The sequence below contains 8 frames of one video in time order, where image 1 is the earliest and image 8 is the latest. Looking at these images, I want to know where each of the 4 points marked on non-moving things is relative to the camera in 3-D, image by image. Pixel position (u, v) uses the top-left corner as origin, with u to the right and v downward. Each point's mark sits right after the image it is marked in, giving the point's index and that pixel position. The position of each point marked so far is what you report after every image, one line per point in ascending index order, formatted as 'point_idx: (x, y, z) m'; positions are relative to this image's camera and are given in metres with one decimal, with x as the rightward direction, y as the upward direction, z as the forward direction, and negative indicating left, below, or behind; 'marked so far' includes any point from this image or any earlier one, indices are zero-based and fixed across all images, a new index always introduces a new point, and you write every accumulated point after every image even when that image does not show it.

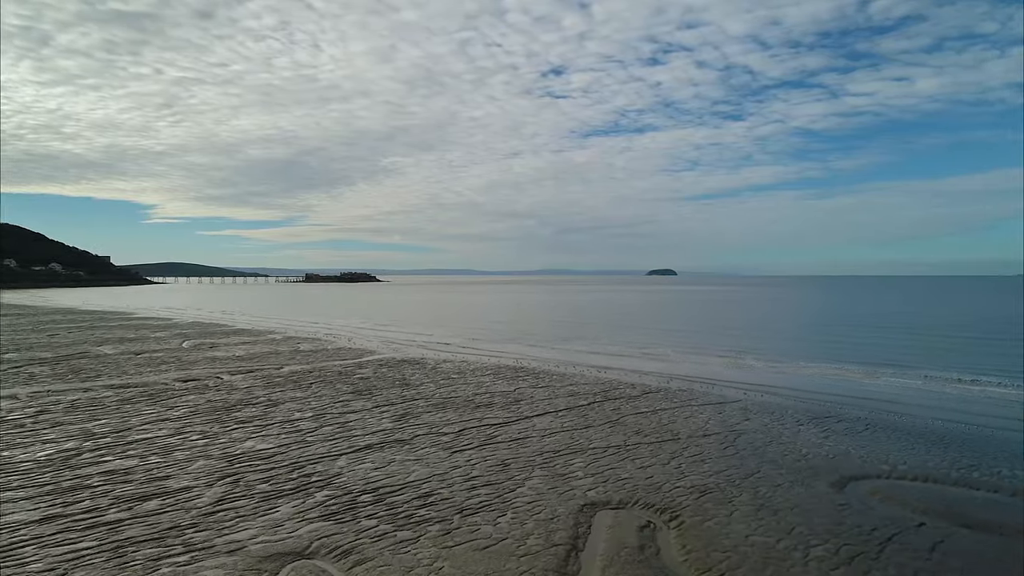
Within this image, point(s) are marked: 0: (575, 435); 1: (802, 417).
0: (+1.4, -3.3, +12.8) m
1: (+7.3, -3.3, +14.6) m
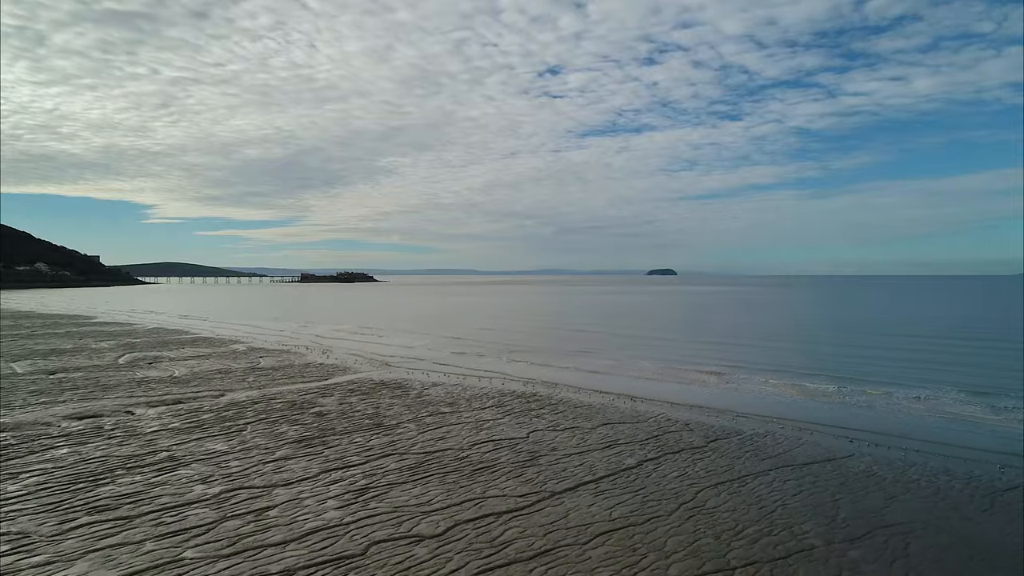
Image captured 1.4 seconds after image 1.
0: (+1.7, -3.4, +7.7) m
1: (+7.6, -3.4, +9.5) m
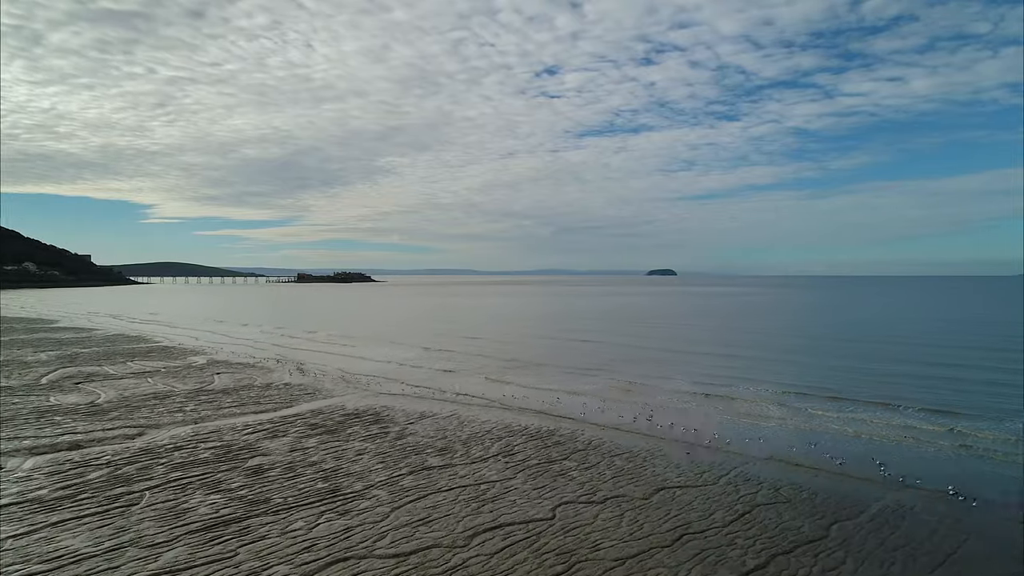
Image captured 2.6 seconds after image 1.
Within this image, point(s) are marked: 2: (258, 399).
0: (+2.0, -3.5, +3.5) m
1: (+7.9, -3.5, +5.3) m
2: (-7.8, -3.4, +17.8) m
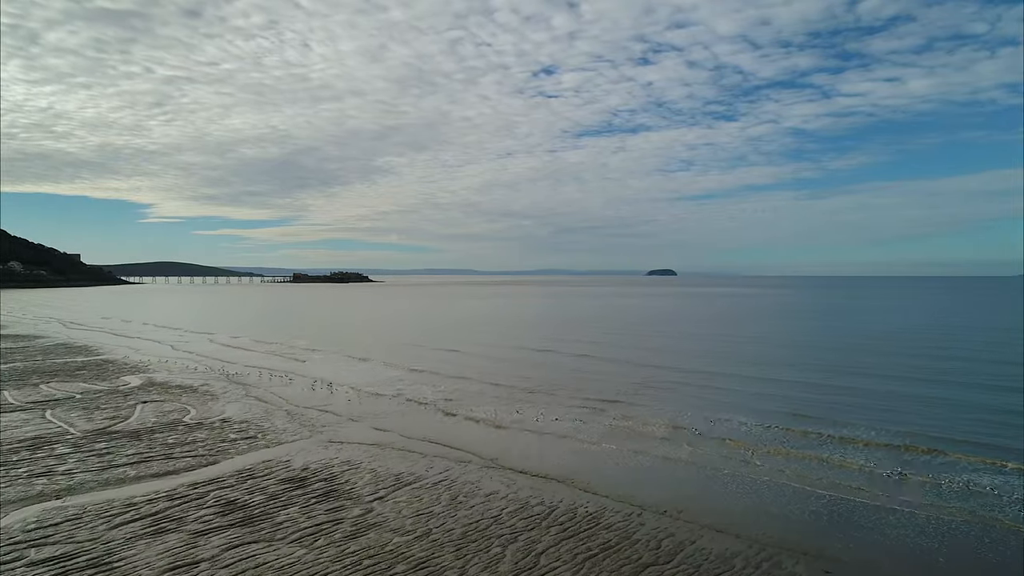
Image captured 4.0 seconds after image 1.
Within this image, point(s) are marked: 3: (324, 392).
0: (+2.3, -3.7, -1.3) m
1: (+8.2, -3.7, +0.6) m
2: (-7.6, -3.5, +13.0) m
3: (-5.7, -3.1, +17.6) m
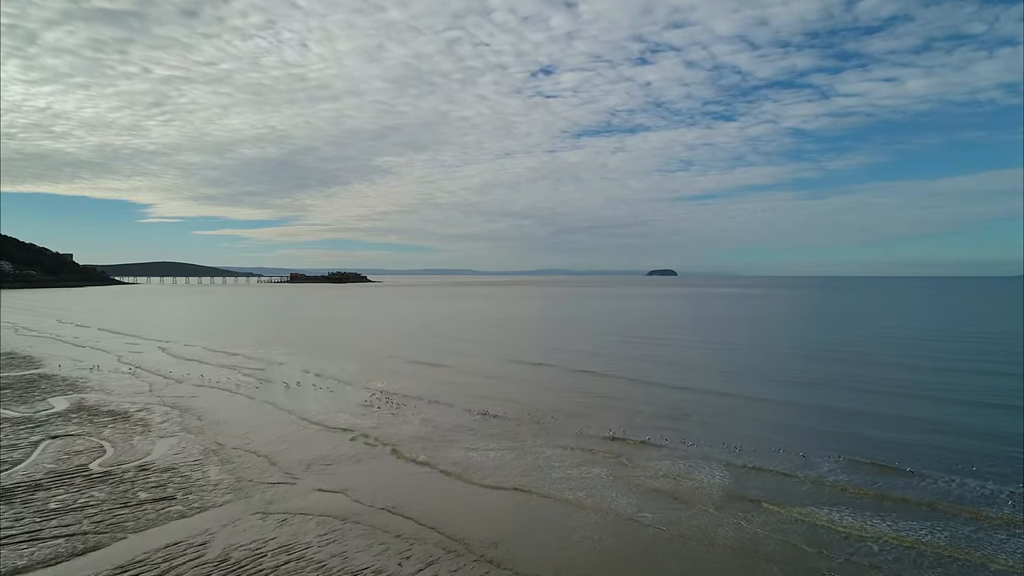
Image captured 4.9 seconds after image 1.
0: (+2.5, -3.8, -4.9) m
1: (+8.4, -3.8, -3.0) m
2: (-7.4, -3.6, +9.3) m
3: (-5.5, -3.2, +13.9) m
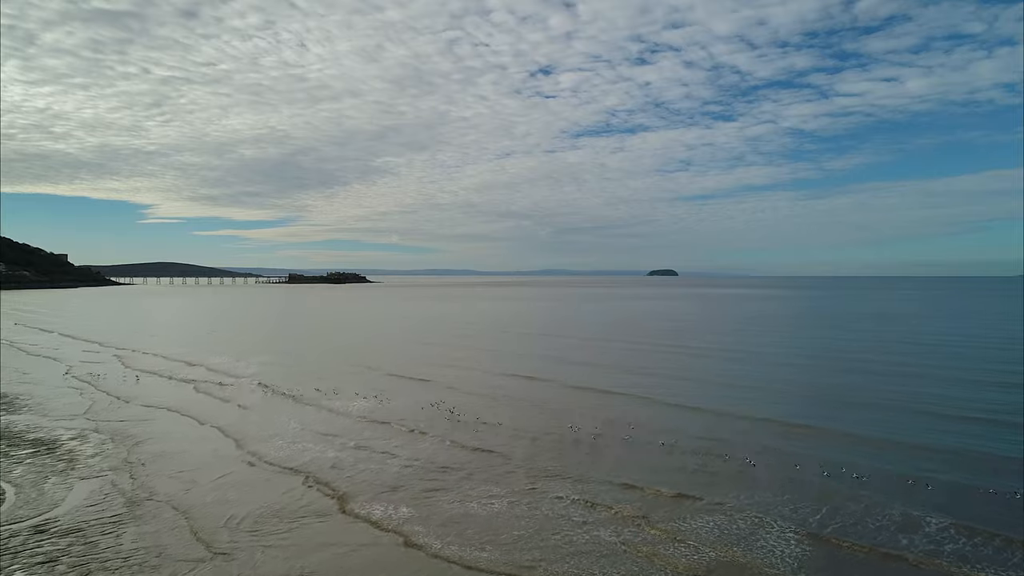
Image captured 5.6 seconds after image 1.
0: (+2.8, -3.8, -7.7) m
1: (+8.6, -3.8, -5.8) m
2: (-7.2, -3.7, +6.5) m
3: (-5.3, -3.3, +11.1) m
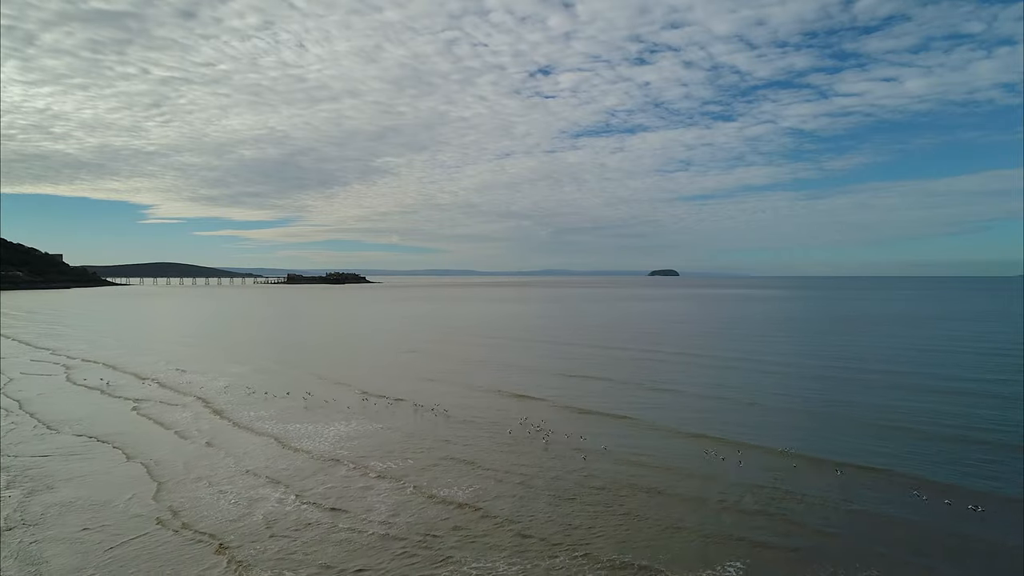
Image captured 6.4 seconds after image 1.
0: (+2.9, -3.9, -10.5) m
1: (+8.8, -3.9, -8.6) m
2: (-7.0, -3.8, +3.7) m
3: (-5.2, -3.4, +8.3) m
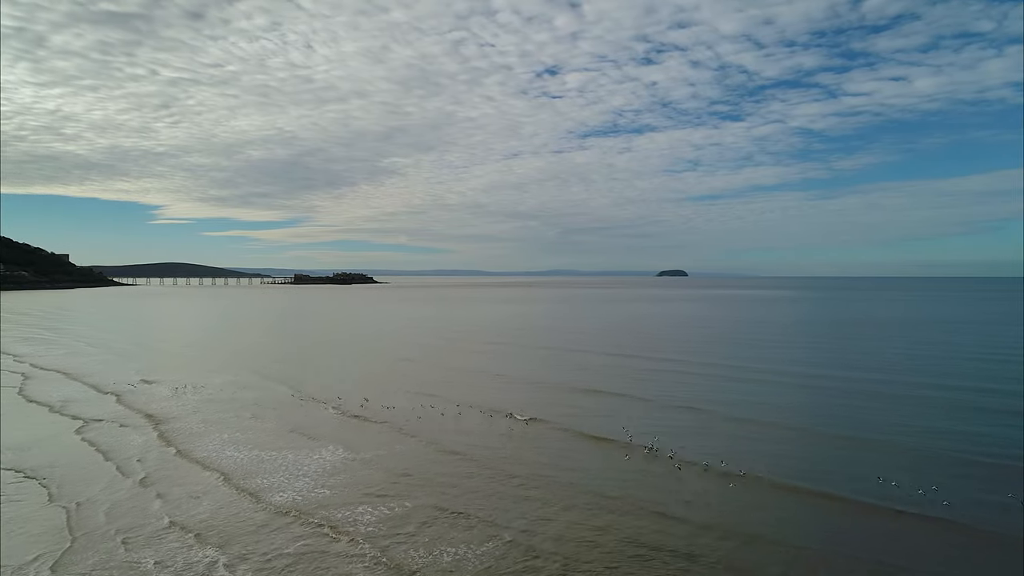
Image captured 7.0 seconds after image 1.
0: (+3.7, -4.1, -13.9) m
1: (+9.6, -4.1, -12.1) m
2: (-6.0, -4.0, +0.4) m
3: (-4.2, -3.7, +4.9) m
